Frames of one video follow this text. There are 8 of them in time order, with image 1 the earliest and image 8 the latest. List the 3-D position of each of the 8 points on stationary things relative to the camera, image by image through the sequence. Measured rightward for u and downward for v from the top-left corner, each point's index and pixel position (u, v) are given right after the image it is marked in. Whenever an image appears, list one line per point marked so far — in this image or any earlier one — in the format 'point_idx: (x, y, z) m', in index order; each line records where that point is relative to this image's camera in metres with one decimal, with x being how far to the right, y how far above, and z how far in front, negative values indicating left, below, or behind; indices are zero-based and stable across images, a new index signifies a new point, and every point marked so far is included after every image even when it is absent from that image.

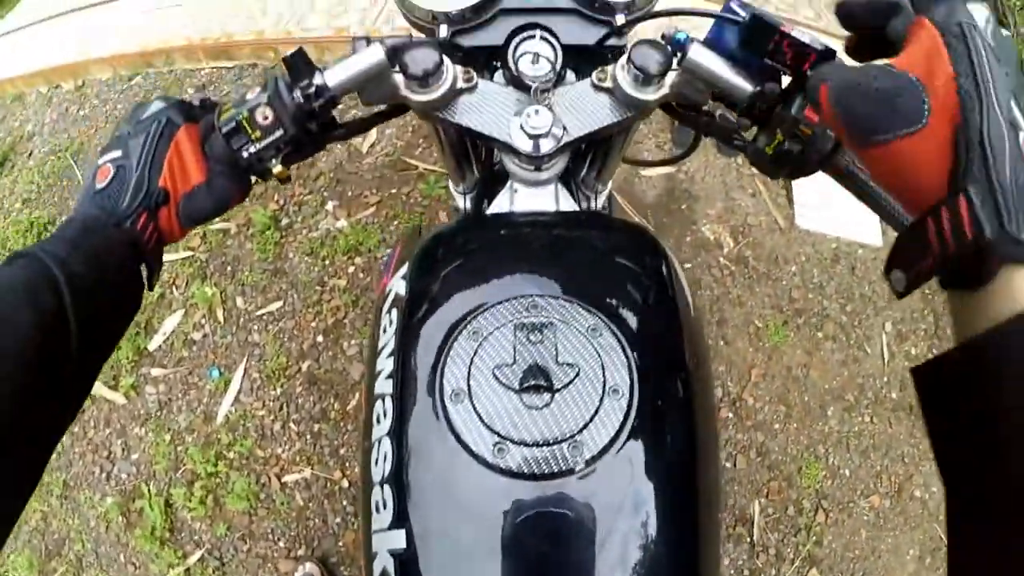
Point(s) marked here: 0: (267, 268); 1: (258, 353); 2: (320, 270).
0: (-0.9, +0.1, +3.0) m
1: (-0.9, -0.2, +2.9) m
2: (-0.7, +0.1, +3.0) m
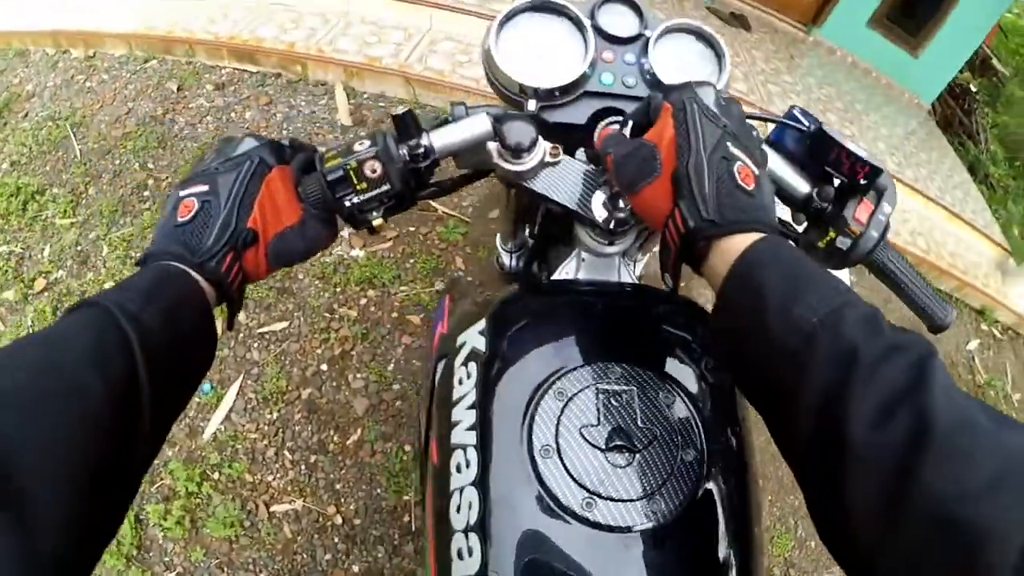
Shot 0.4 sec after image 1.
0: (-0.8, 0.0, +3.0) m
1: (-0.9, -0.3, +2.8) m
2: (-0.7, 0.0, +3.0) m
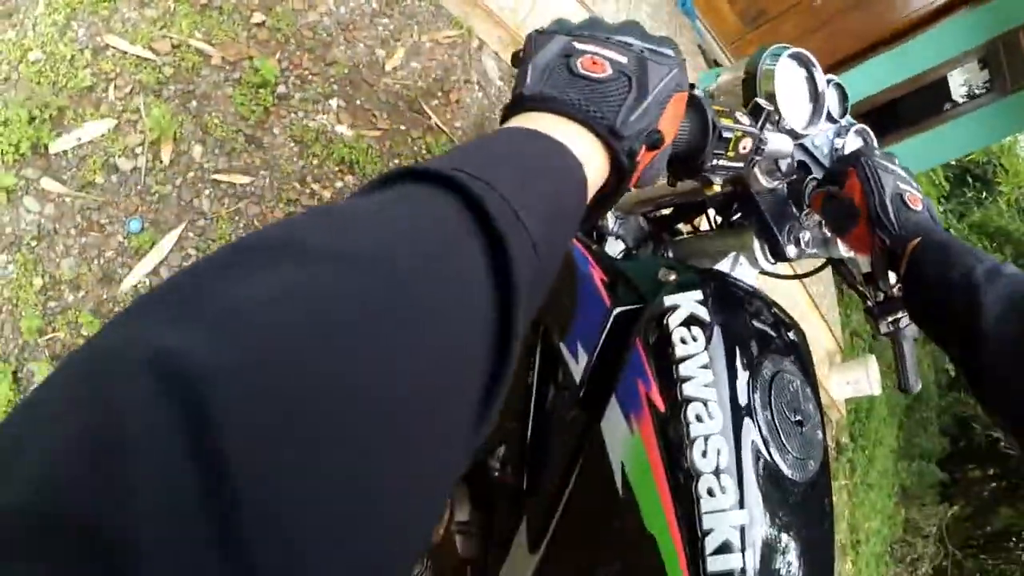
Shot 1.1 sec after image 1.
0: (-0.8, +0.5, +2.4) m
1: (-0.9, +0.2, +2.3) m
2: (-0.6, +0.4, +2.5) m
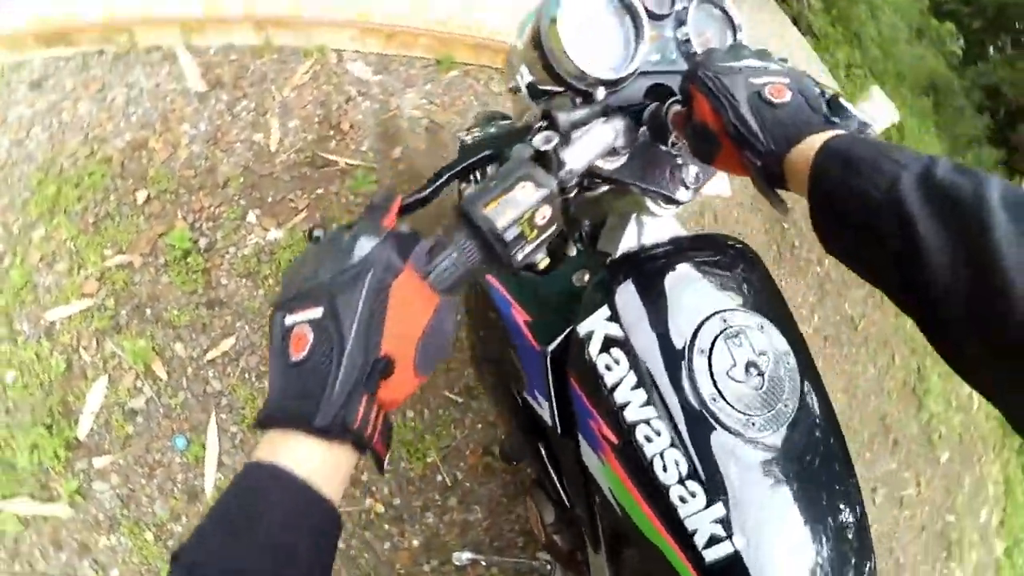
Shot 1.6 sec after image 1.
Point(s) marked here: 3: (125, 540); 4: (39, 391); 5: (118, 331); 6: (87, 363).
0: (-1.0, -0.1, +2.6) m
1: (-0.9, -0.3, +2.5) m
2: (-0.8, 0.0, +2.6) m
3: (-1.1, -0.7, +2.4) m
4: (-1.4, -0.3, +2.5) m
5: (-1.2, -0.1, +2.5) m
6: (-1.3, -0.2, +2.5) m
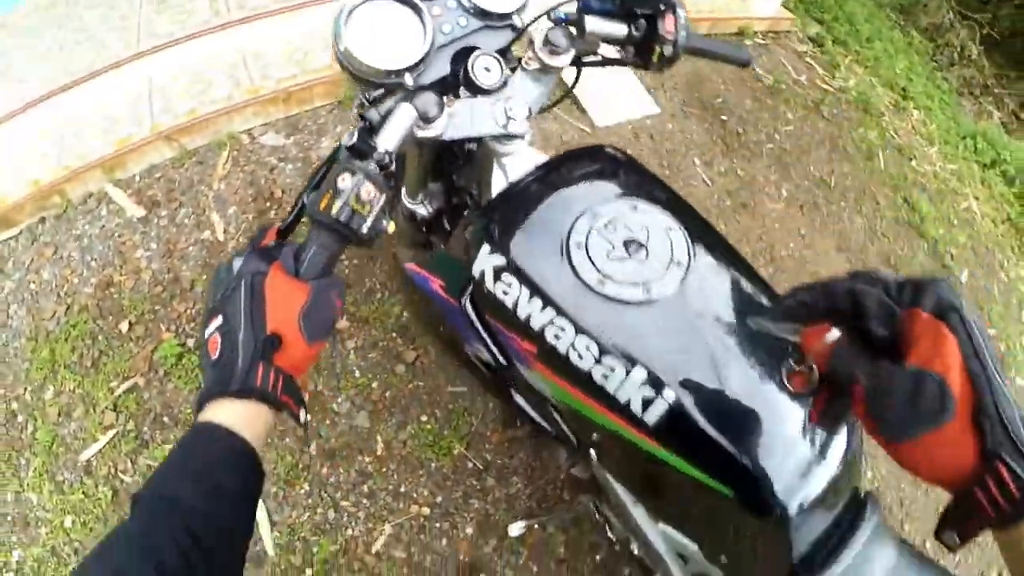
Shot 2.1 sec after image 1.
0: (-1.0, -0.4, +2.8) m
1: (-0.8, -0.6, +2.7) m
2: (-0.8, -0.3, +2.8) m
3: (-0.9, -1.0, +2.6) m
4: (-1.3, -0.8, +2.7) m
5: (-1.2, -0.5, +2.7) m
6: (-1.2, -0.6, +2.7) m
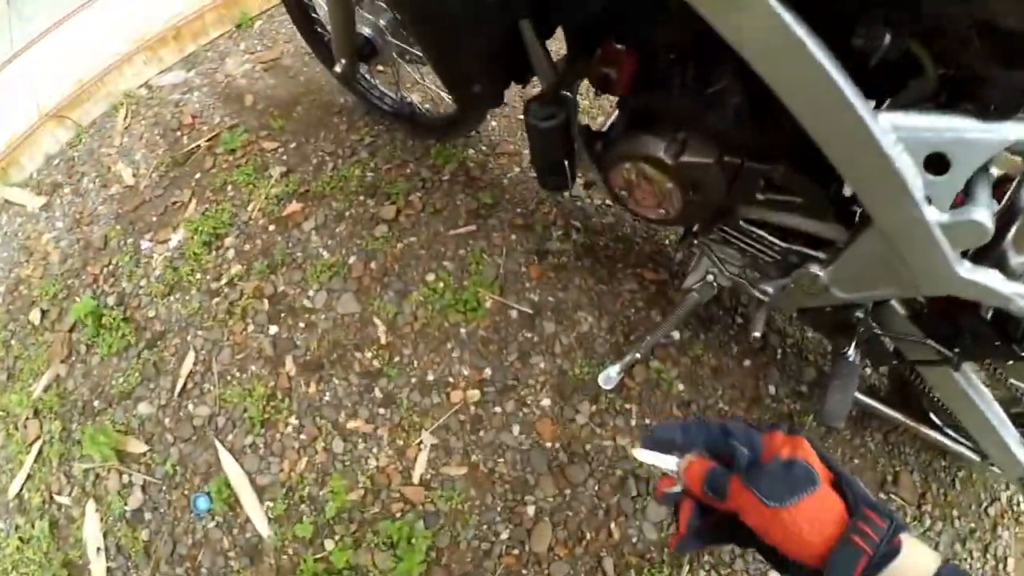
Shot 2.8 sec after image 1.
0: (-0.9, -0.1, +1.9) m
1: (-0.6, -0.3, +1.8) m
2: (-0.8, 0.0, +1.9) m
3: (-0.6, -0.8, +1.8) m
4: (-1.1, -0.6, +1.8) m
5: (-1.0, -0.4, +1.9) m
6: (-1.0, -0.5, +1.9) m
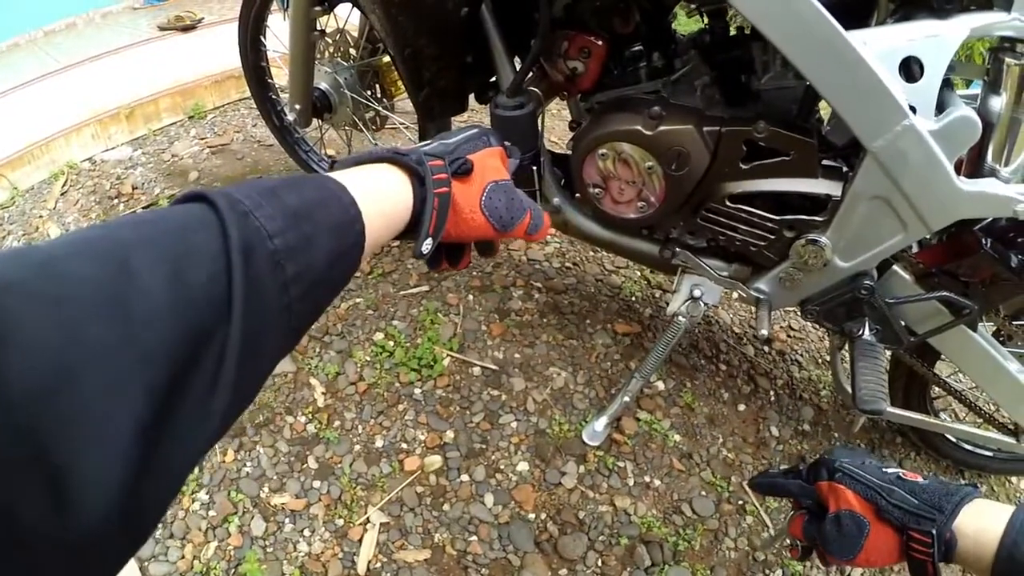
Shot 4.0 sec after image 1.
0: (-0.9, -0.4, +1.5) m
1: (-0.7, -0.5, +1.5) m
2: (-0.8, -0.2, +1.6) m
3: (-0.6, -0.9, +1.3) m
4: (-1.1, -0.8, +1.4) m
5: (-1.0, -0.6, +1.5) m
6: (-1.0, -0.7, +1.4) m
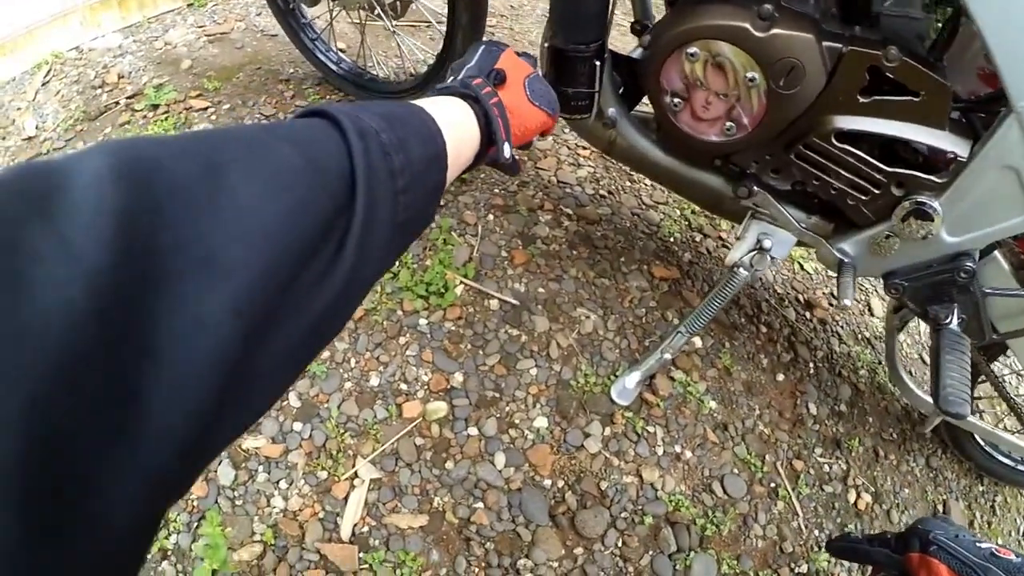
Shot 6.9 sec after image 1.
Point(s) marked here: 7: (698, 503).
0: (-0.9, -0.1, +1.3) m
1: (-0.7, -0.3, +1.3) m
2: (-0.8, 0.0, +1.4) m
3: (-0.6, -0.7, +1.1) m
4: (-1.1, -0.6, +1.2) m
5: (-1.0, -0.3, +1.3) m
6: (-1.0, -0.5, +1.2) m
7: (+0.3, -0.3, +1.3) m
